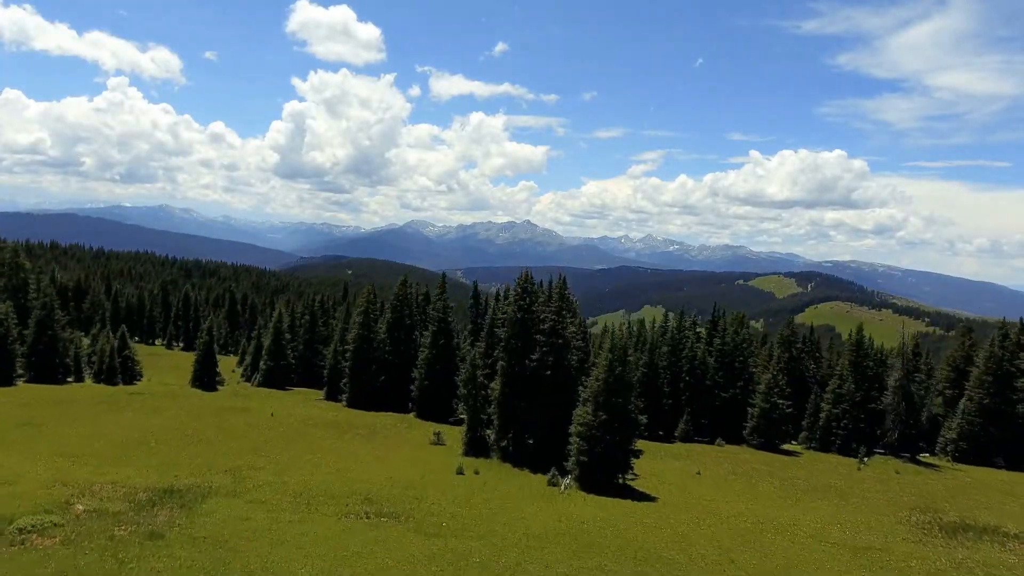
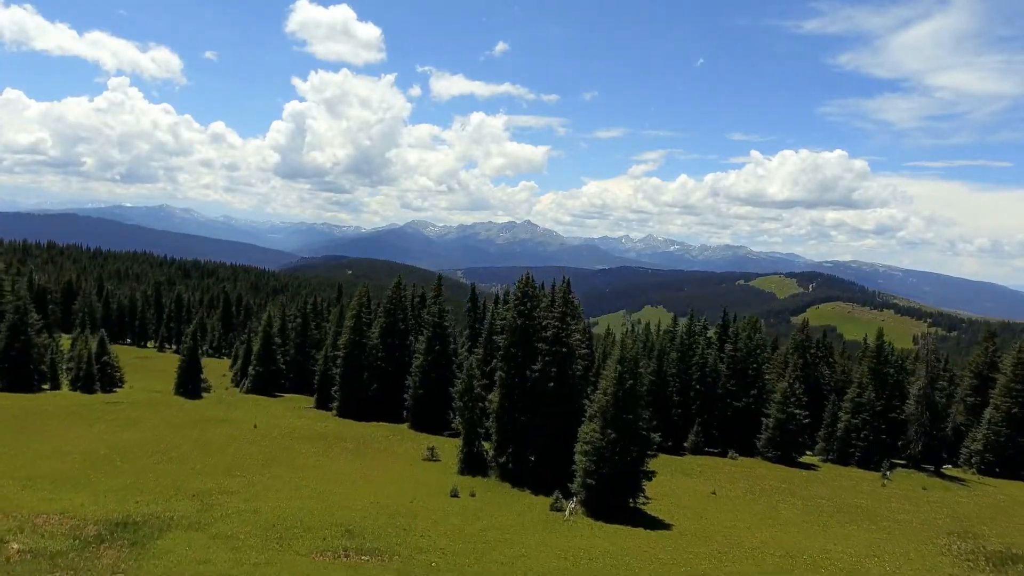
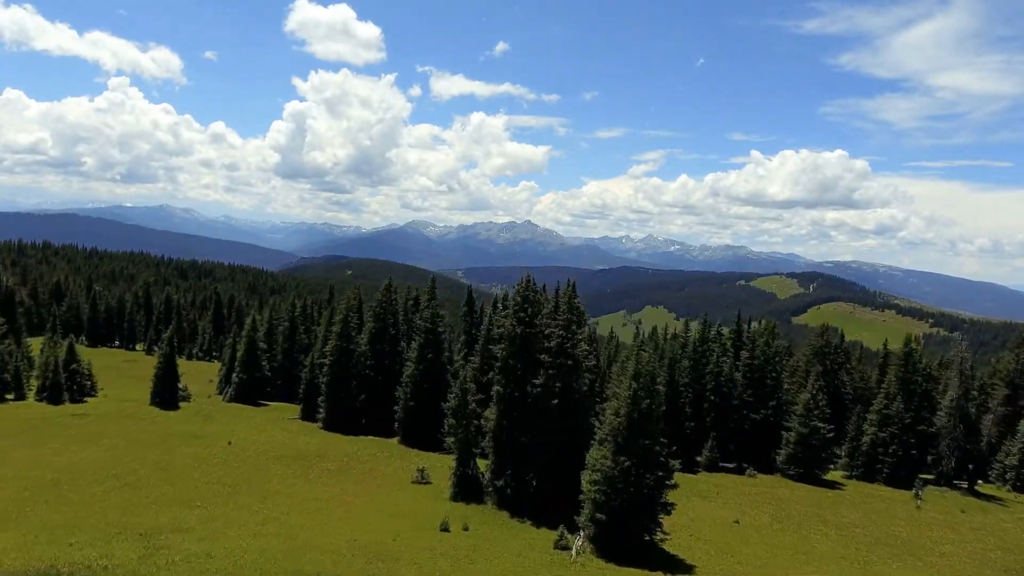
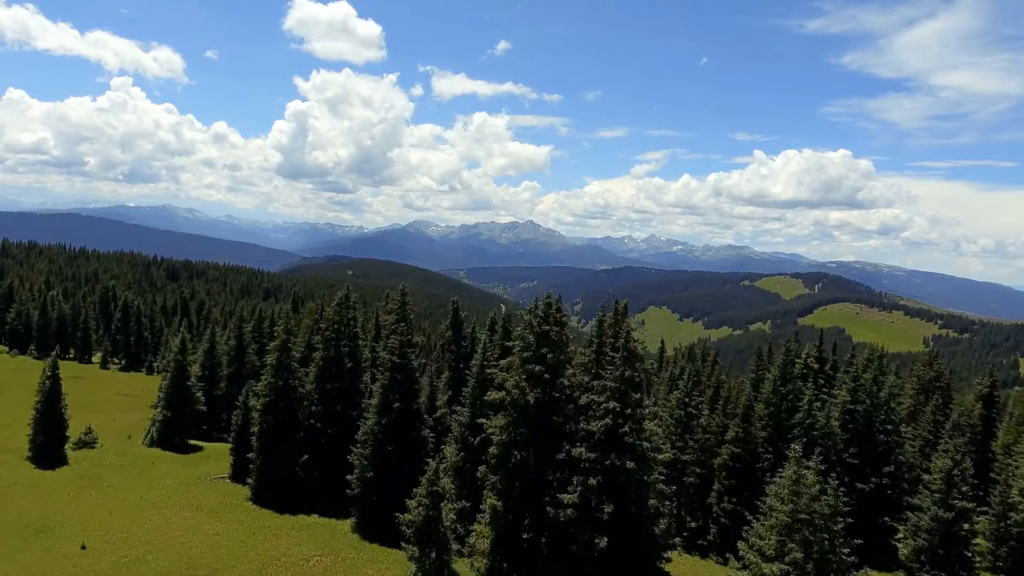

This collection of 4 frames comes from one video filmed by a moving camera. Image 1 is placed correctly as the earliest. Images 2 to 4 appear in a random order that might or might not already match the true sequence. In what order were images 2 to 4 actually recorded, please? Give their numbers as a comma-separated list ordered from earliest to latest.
2, 3, 4
